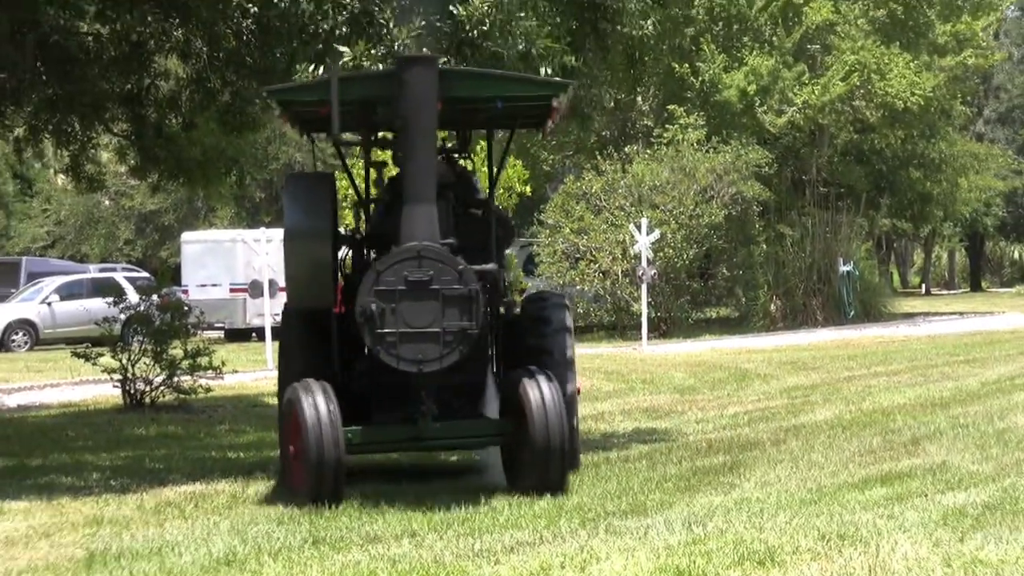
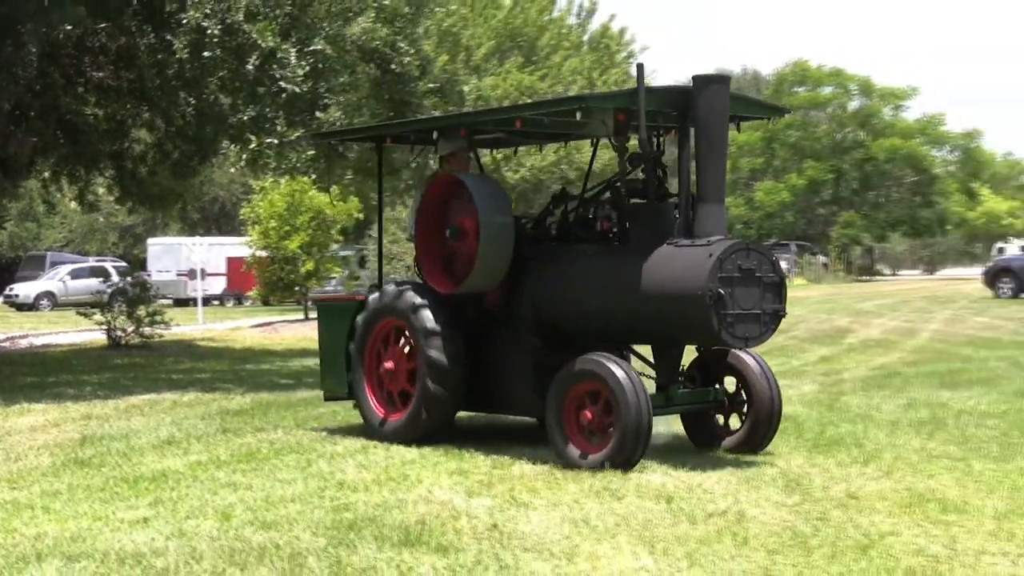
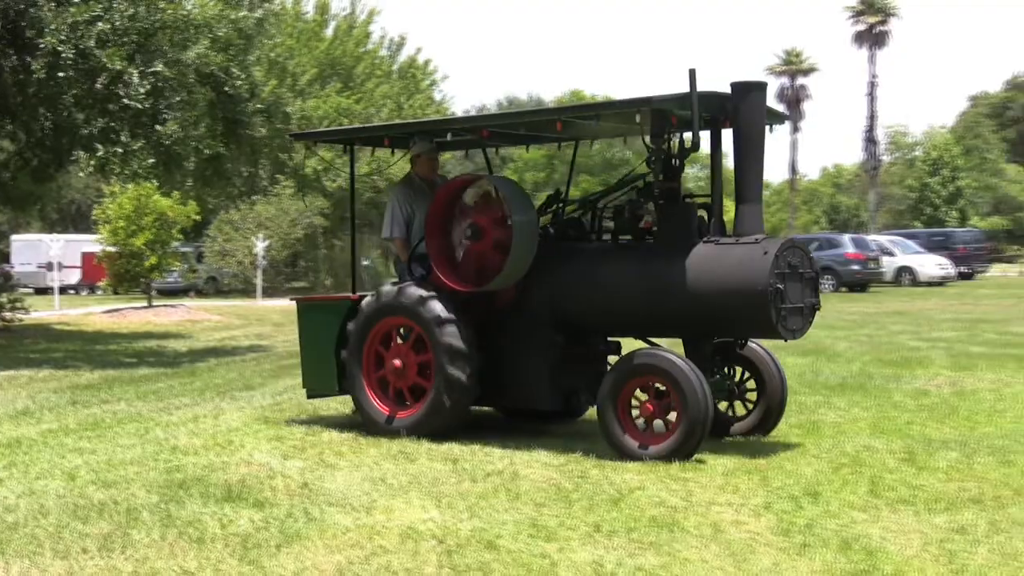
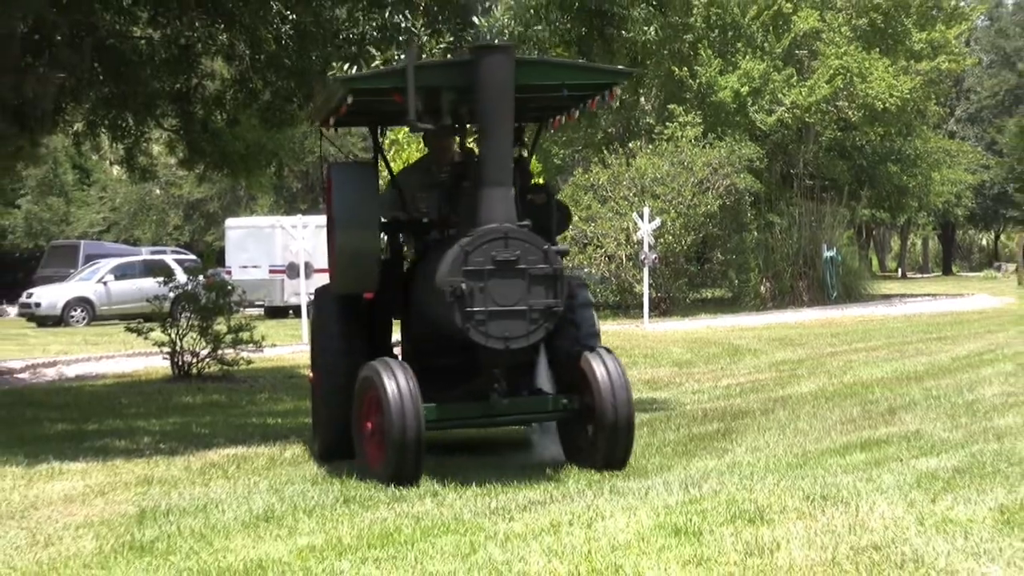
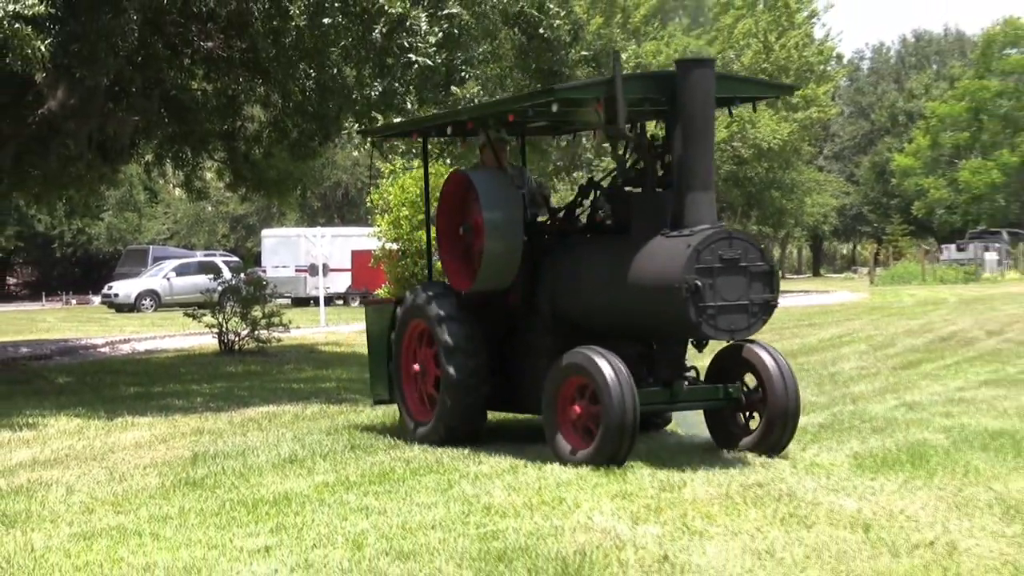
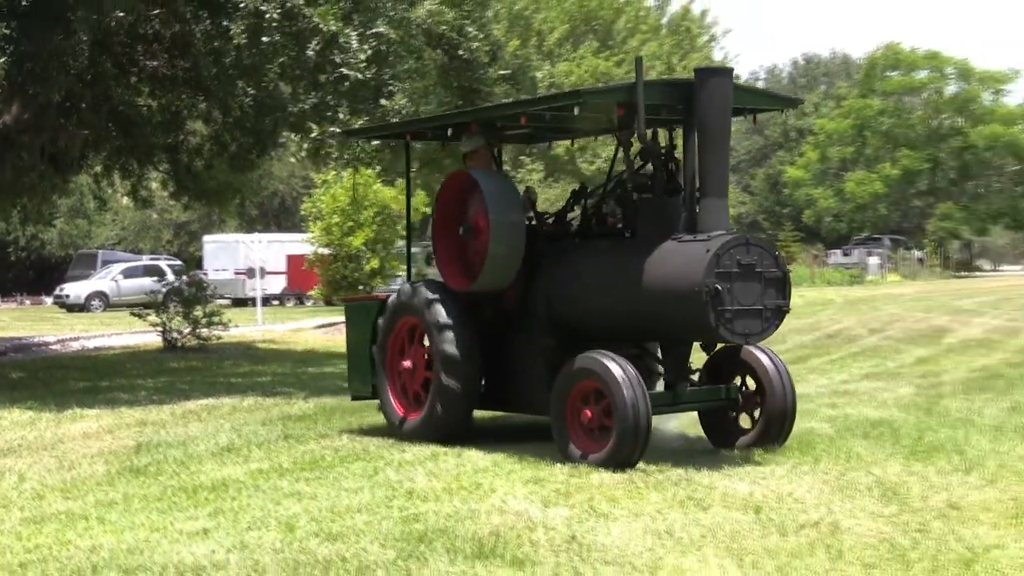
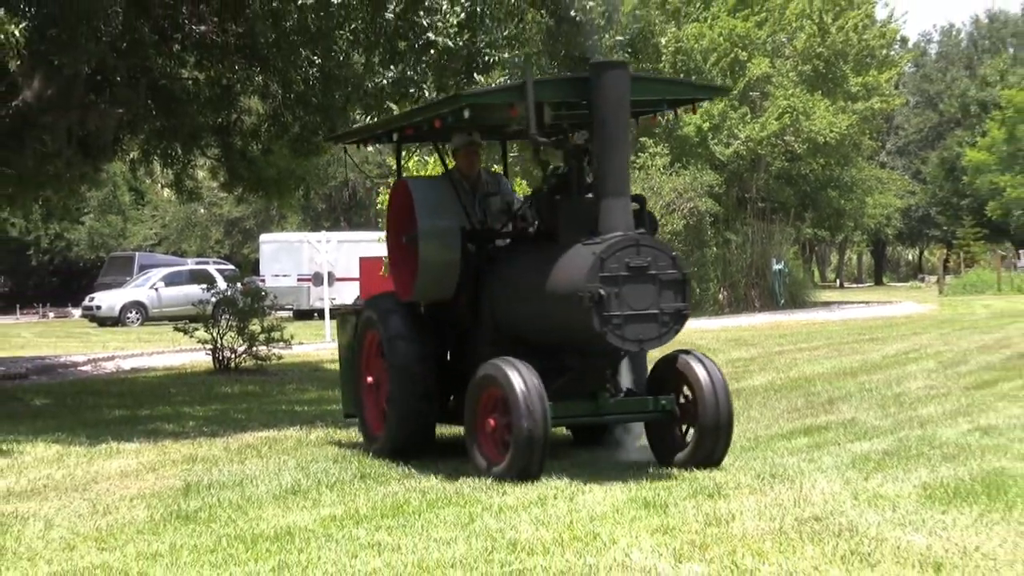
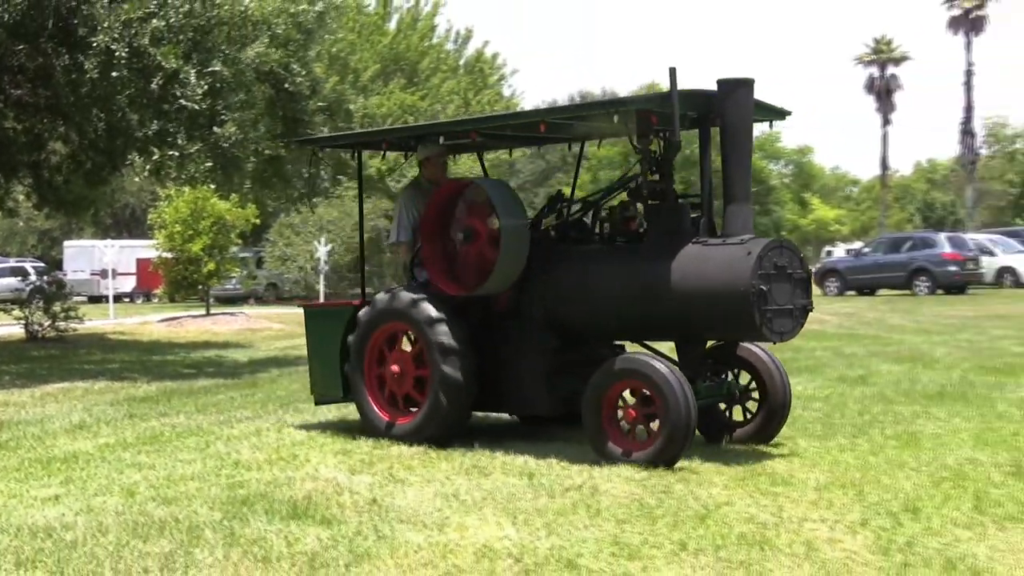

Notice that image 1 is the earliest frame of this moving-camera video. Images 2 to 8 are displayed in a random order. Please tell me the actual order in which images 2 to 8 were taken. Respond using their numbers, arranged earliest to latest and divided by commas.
4, 7, 5, 6, 2, 8, 3
